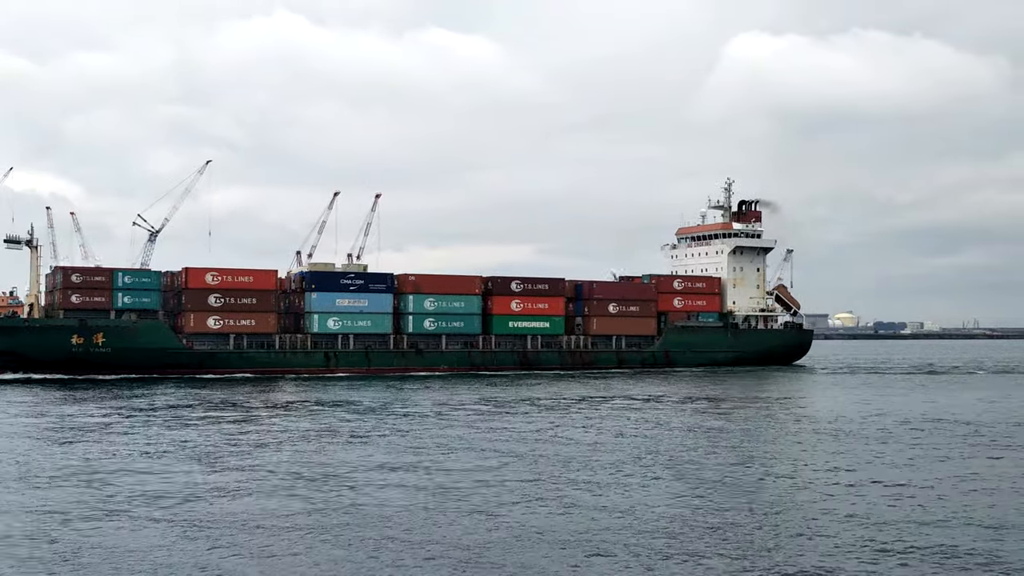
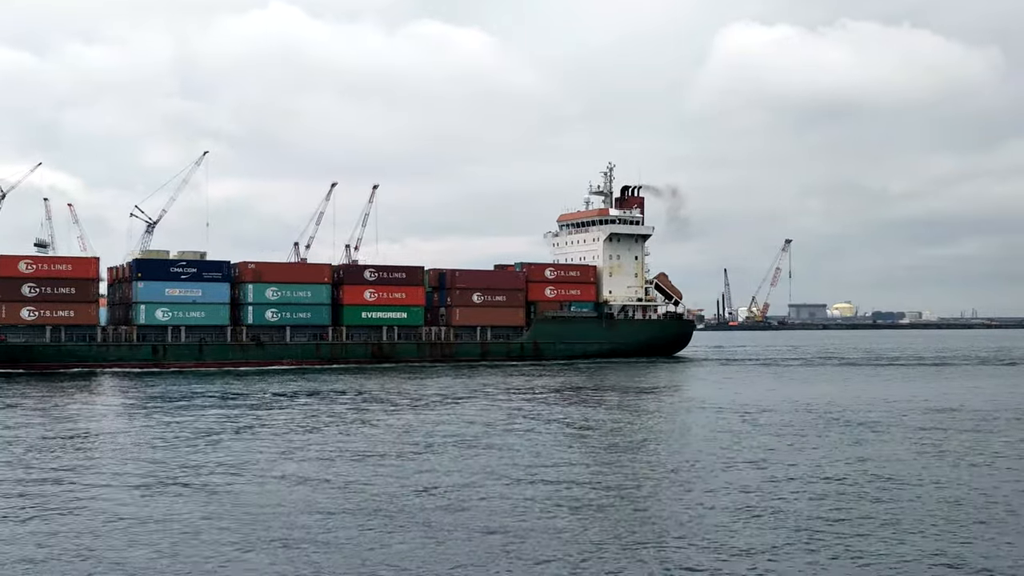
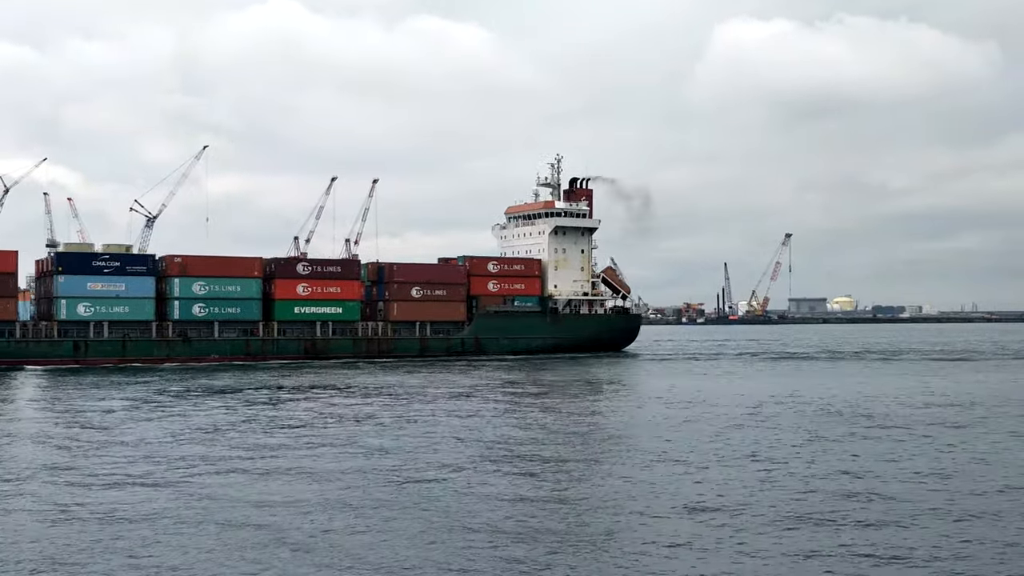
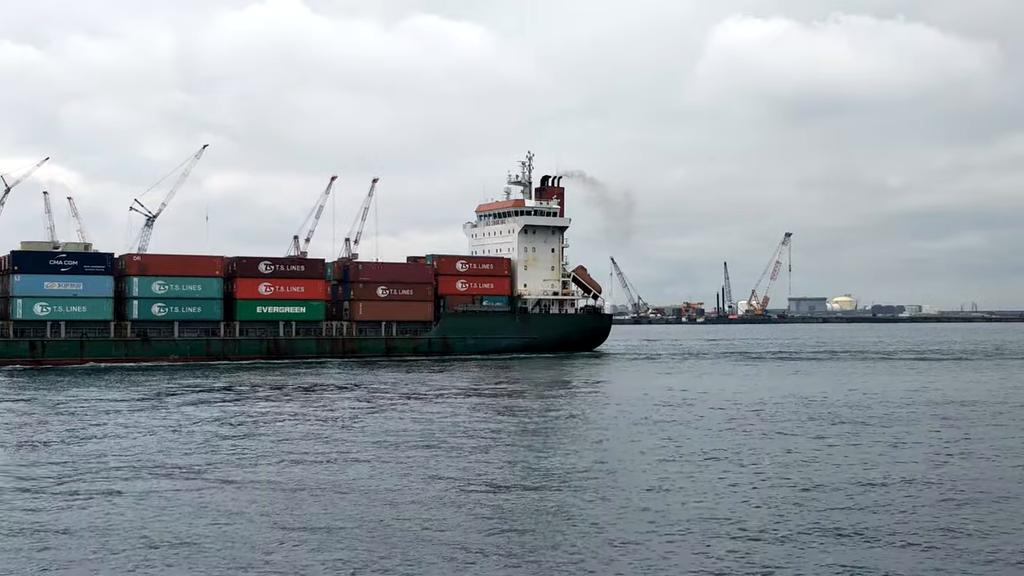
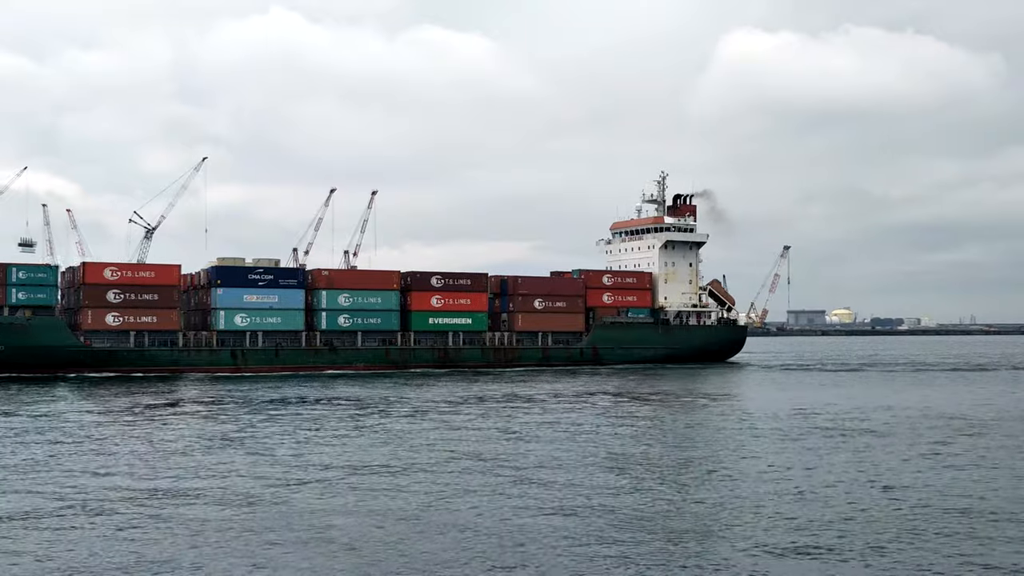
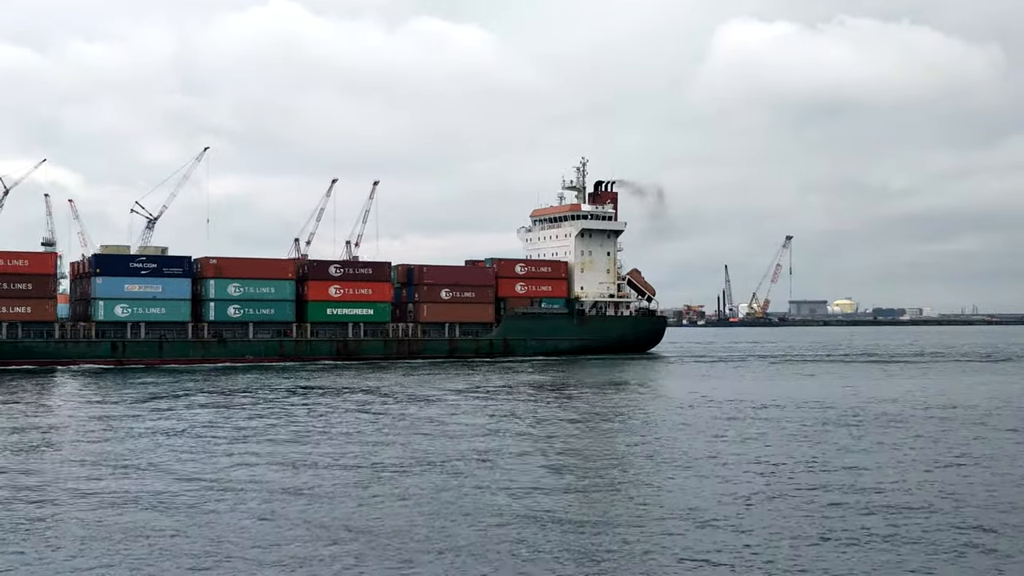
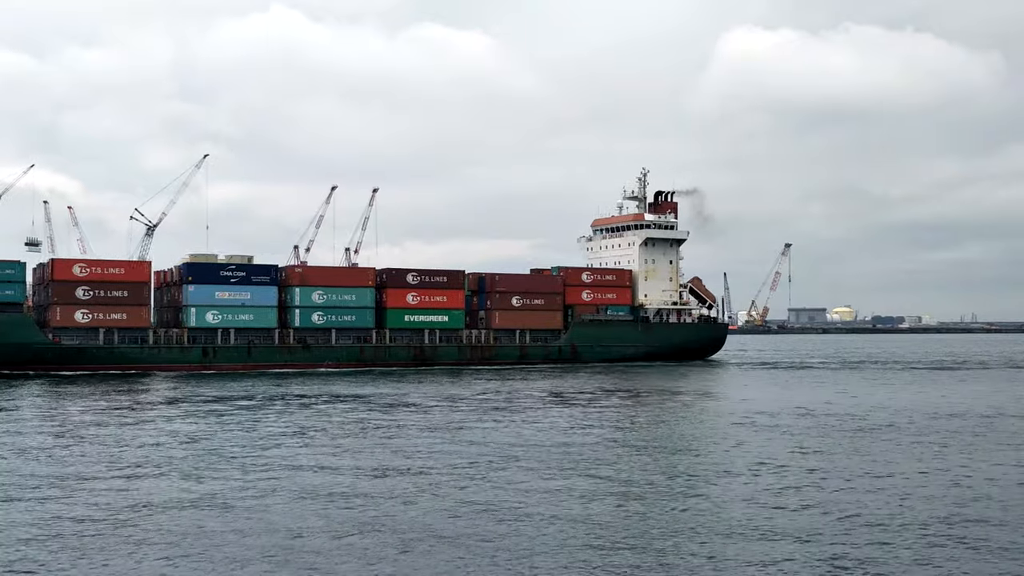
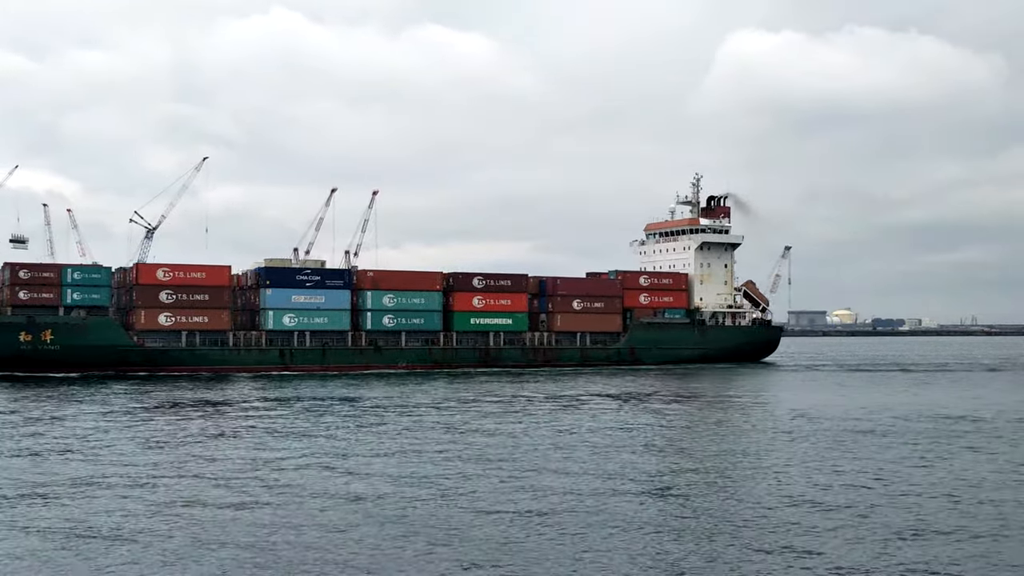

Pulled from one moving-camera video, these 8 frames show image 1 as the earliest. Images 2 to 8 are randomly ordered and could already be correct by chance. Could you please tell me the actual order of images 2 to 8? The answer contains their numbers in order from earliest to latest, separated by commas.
8, 5, 7, 2, 6, 3, 4
